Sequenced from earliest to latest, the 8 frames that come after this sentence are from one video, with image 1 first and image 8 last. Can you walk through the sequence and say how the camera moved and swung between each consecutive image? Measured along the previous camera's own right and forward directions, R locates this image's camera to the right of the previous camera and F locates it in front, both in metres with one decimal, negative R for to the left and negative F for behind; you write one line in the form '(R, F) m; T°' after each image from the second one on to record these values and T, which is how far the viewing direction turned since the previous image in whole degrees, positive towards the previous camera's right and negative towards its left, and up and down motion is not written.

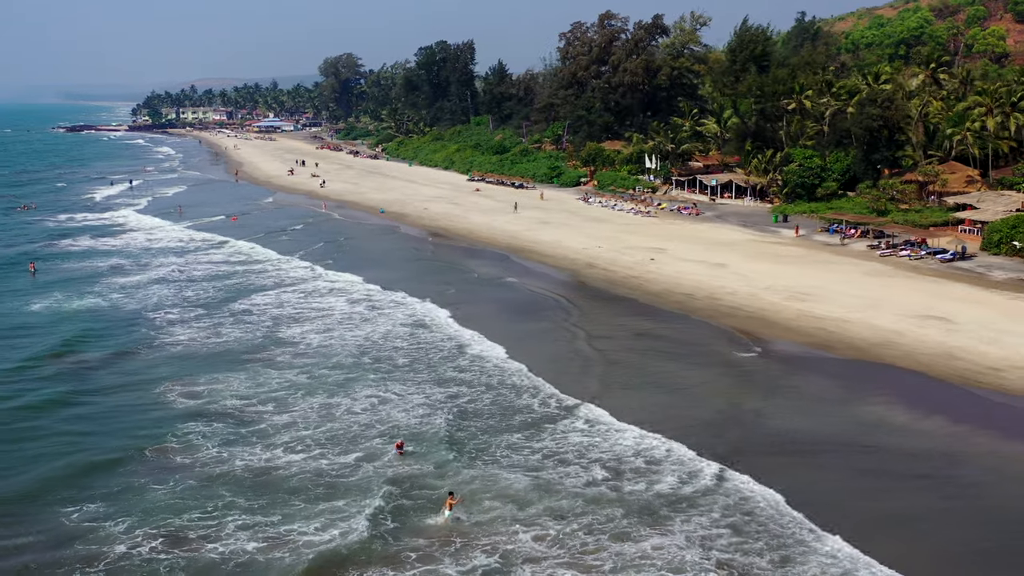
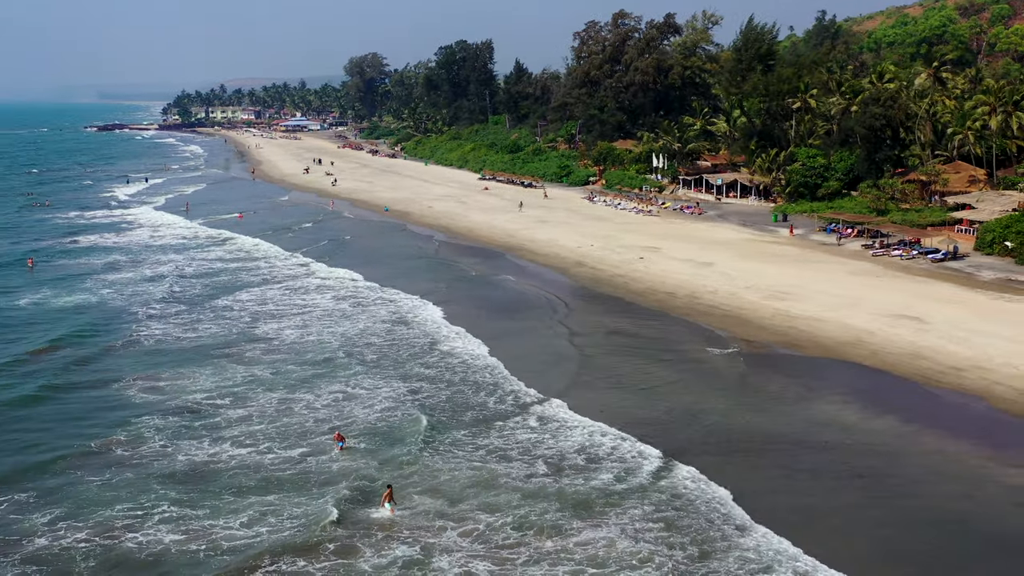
(+1.3, -0.1) m; -1°
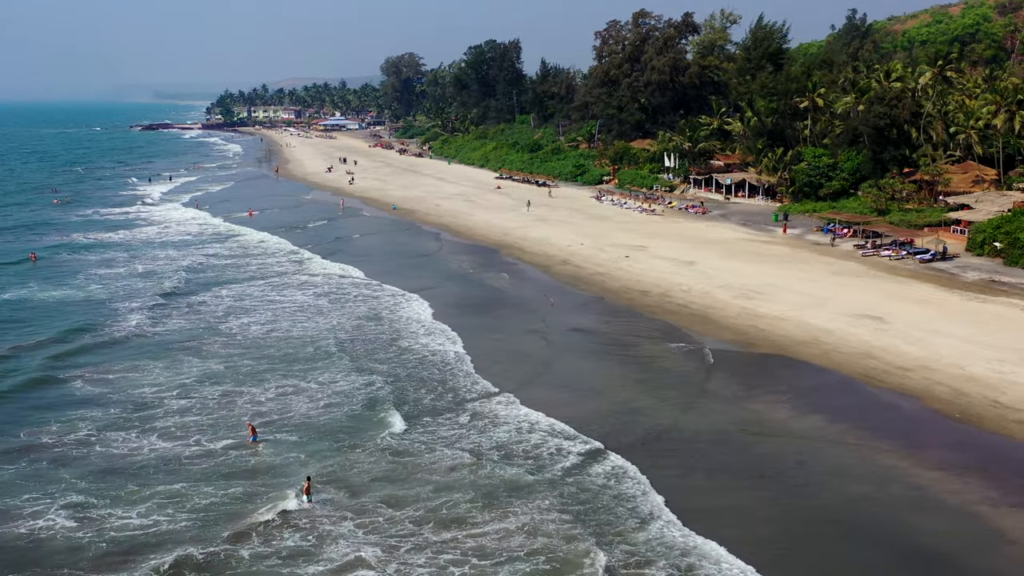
(+1.8, -0.1) m; -2°
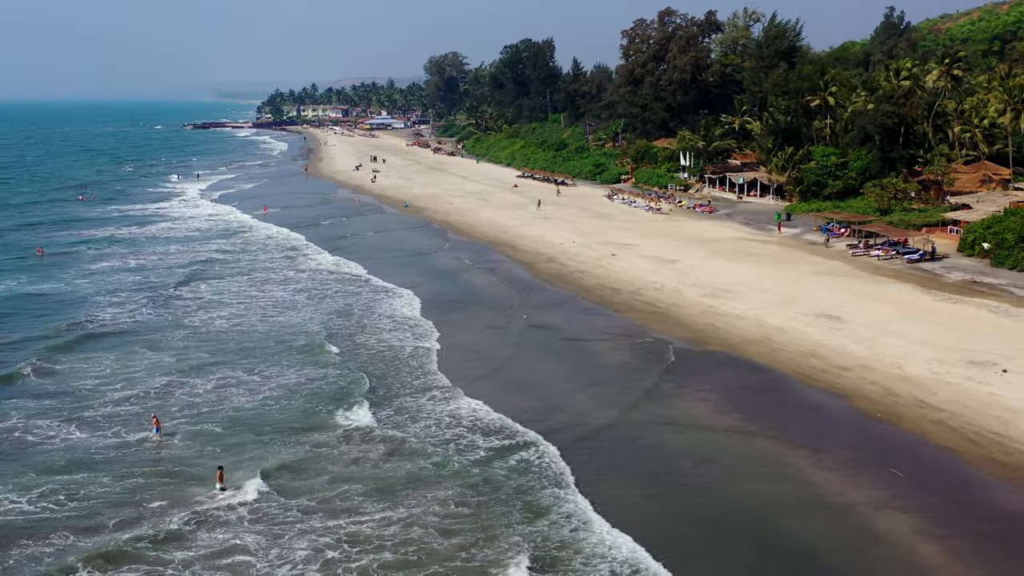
(+2.1, -0.1) m; -2°
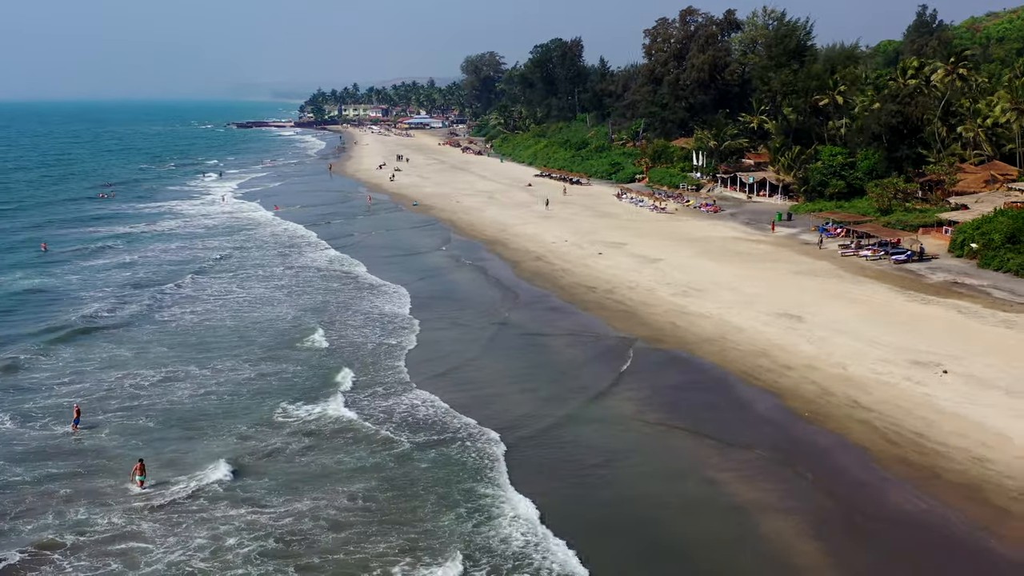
(+1.8, -0.1) m; -2°
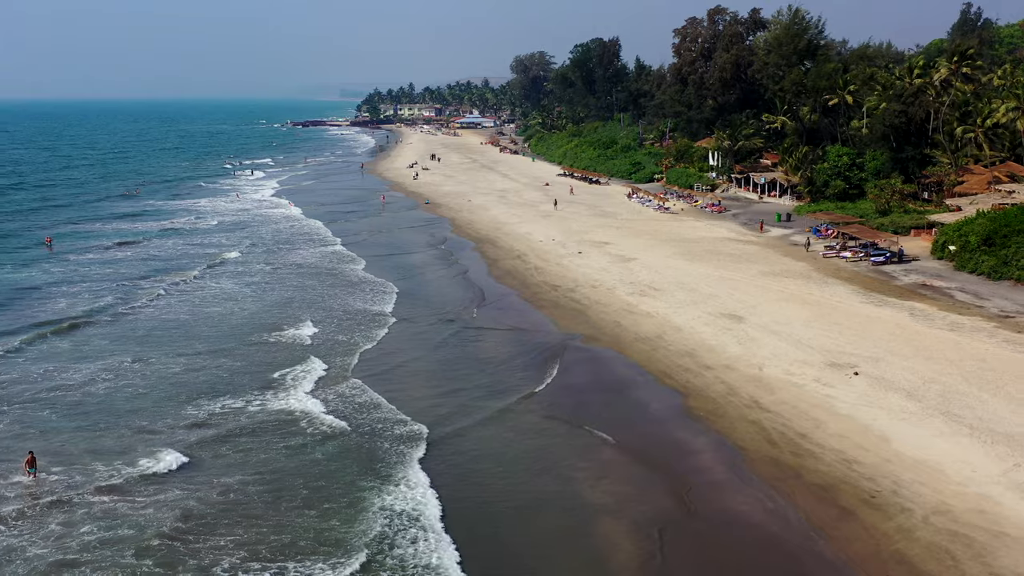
(+2.5, -0.1) m; -2°
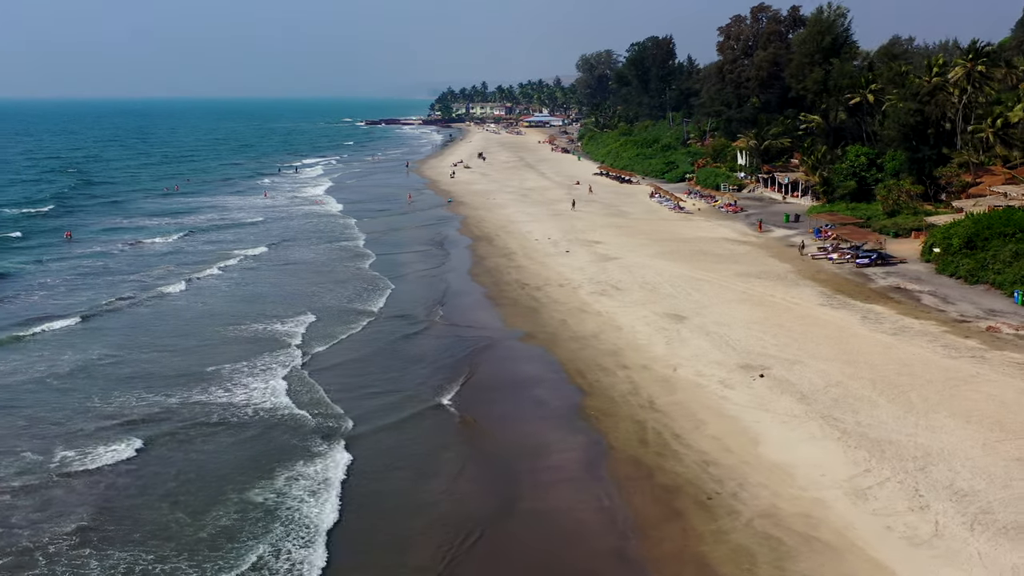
(+2.9, 0.0) m; -3°
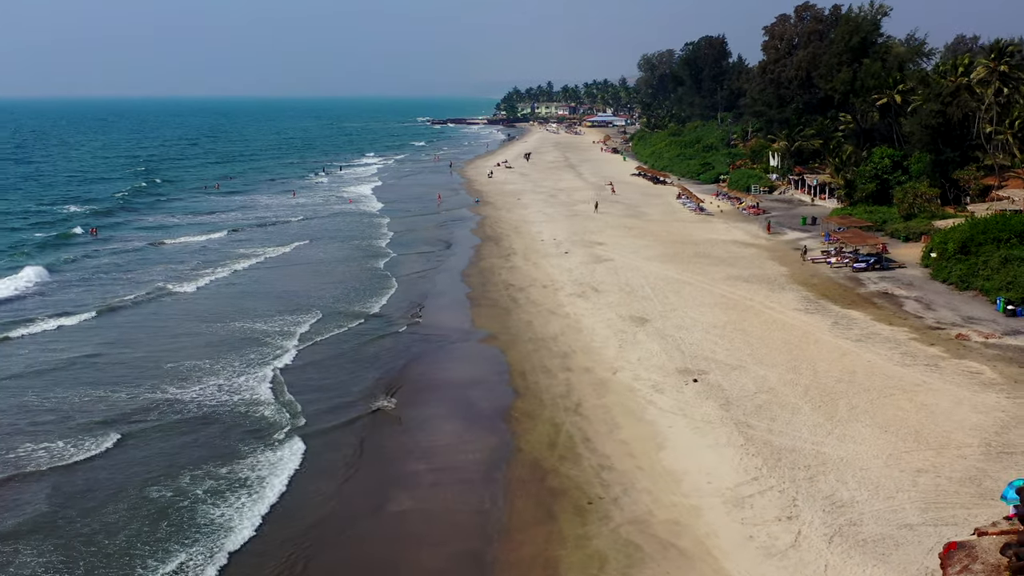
(+2.3, 0.0) m; -3°
